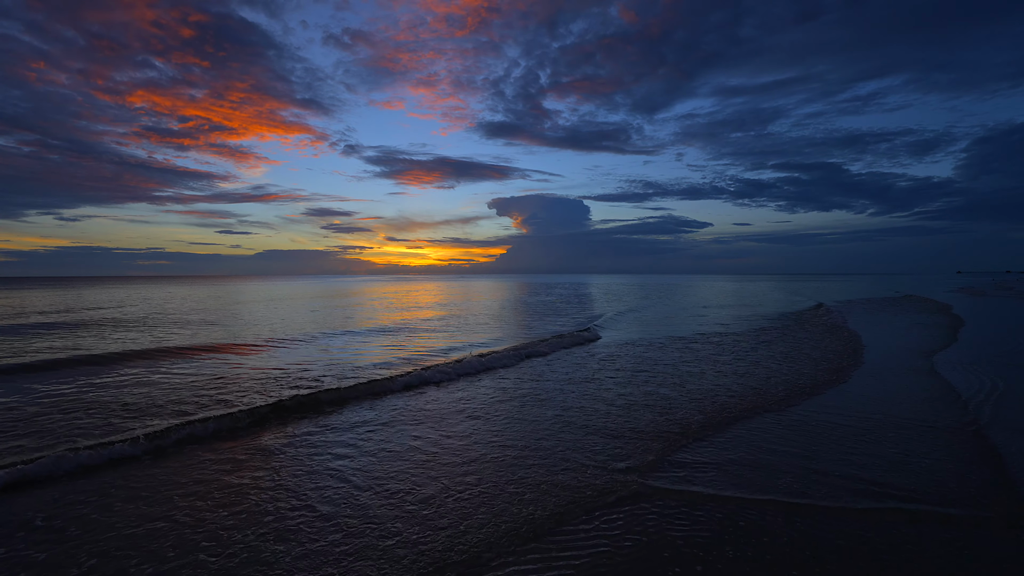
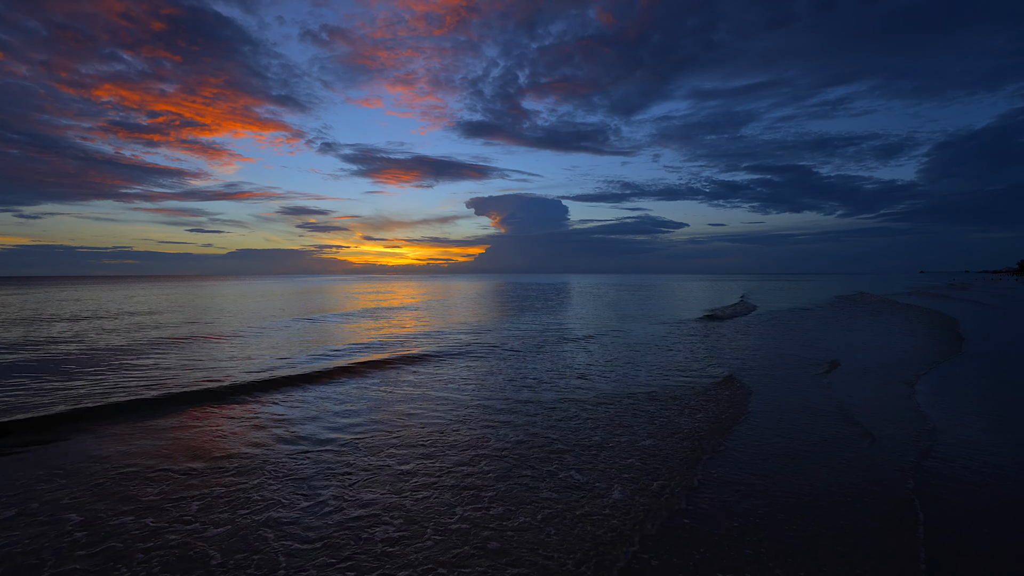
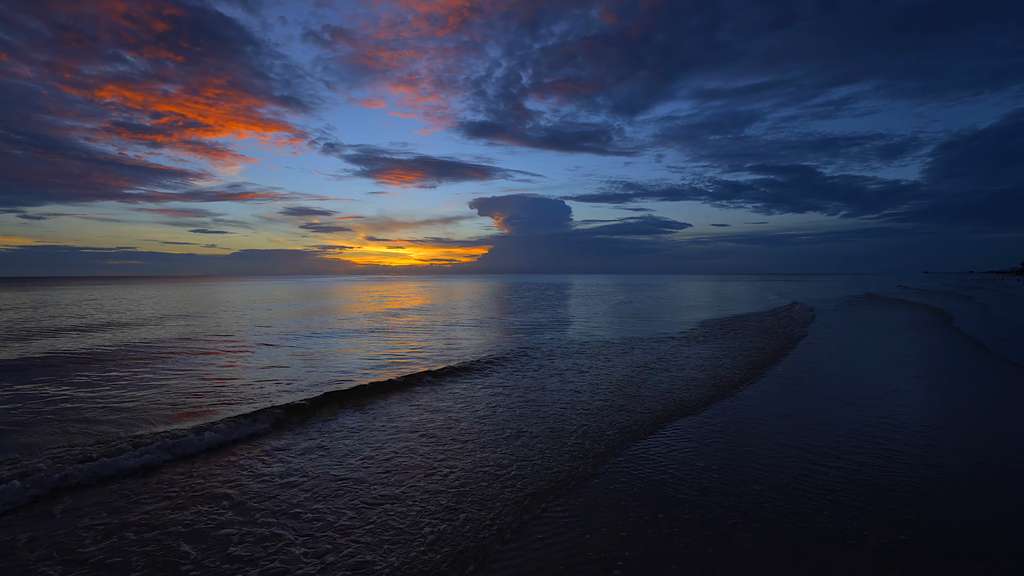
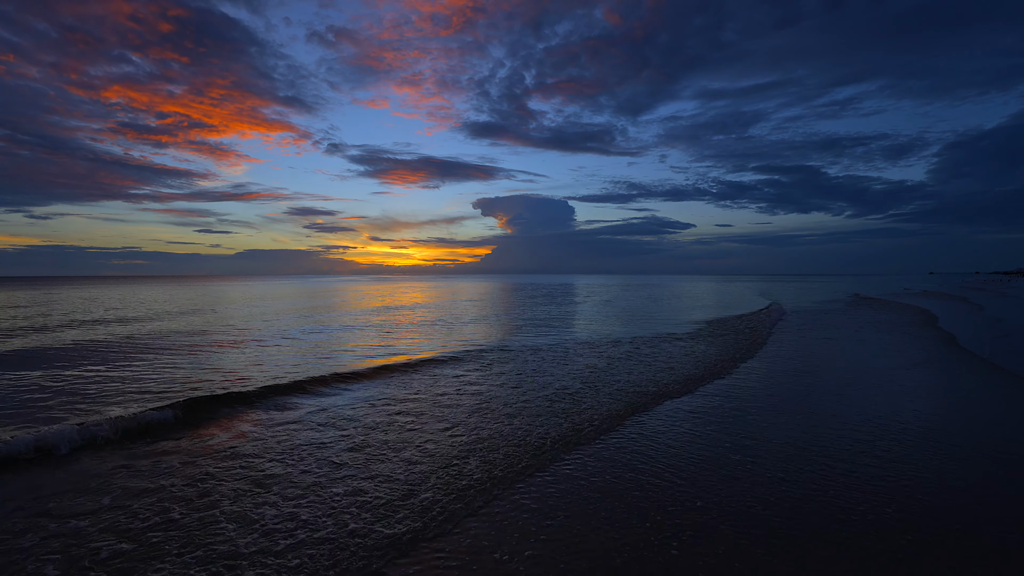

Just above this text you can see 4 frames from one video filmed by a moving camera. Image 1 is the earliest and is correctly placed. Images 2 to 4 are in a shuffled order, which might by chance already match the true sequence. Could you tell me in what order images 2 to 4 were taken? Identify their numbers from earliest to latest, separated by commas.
4, 3, 2
